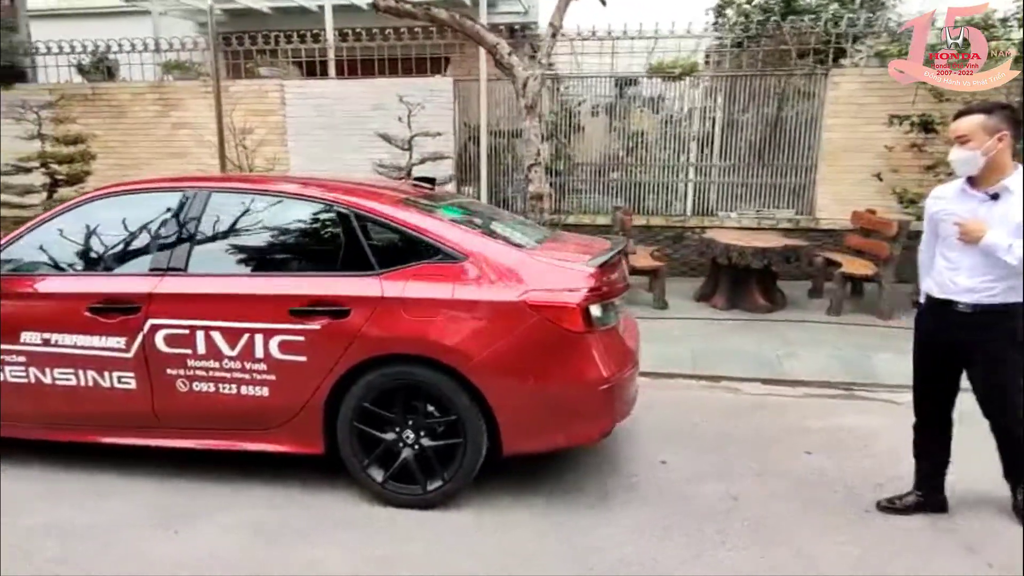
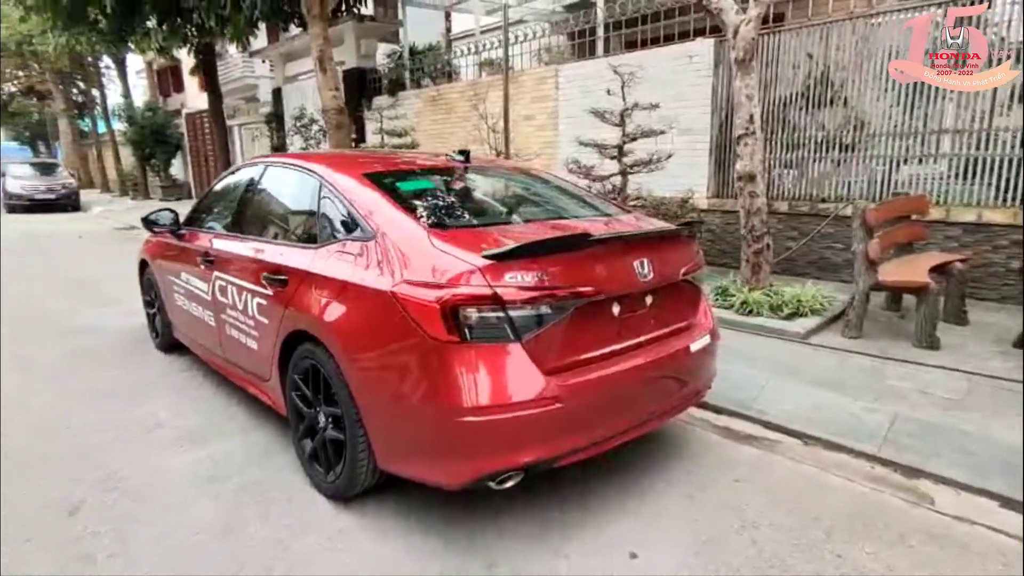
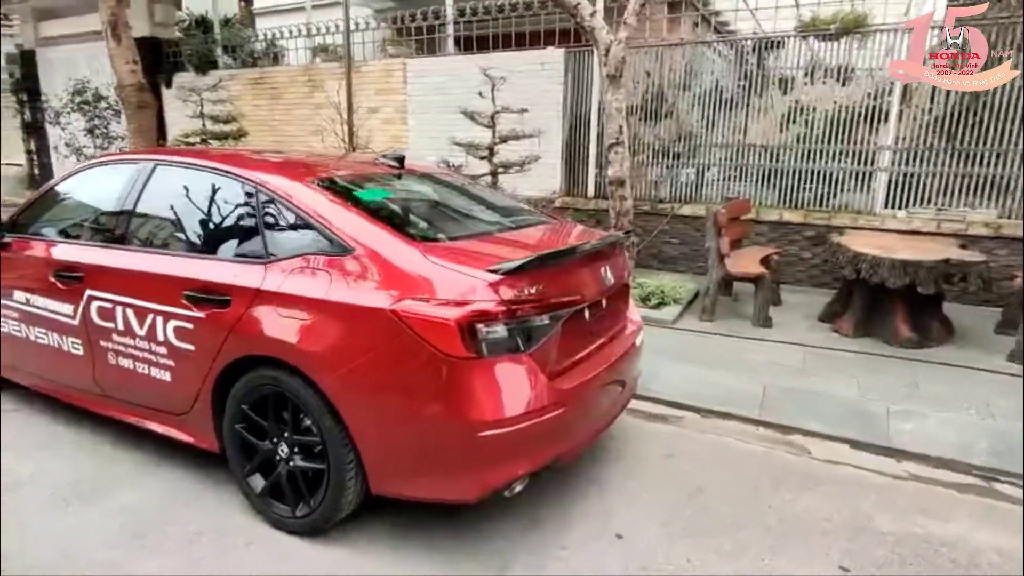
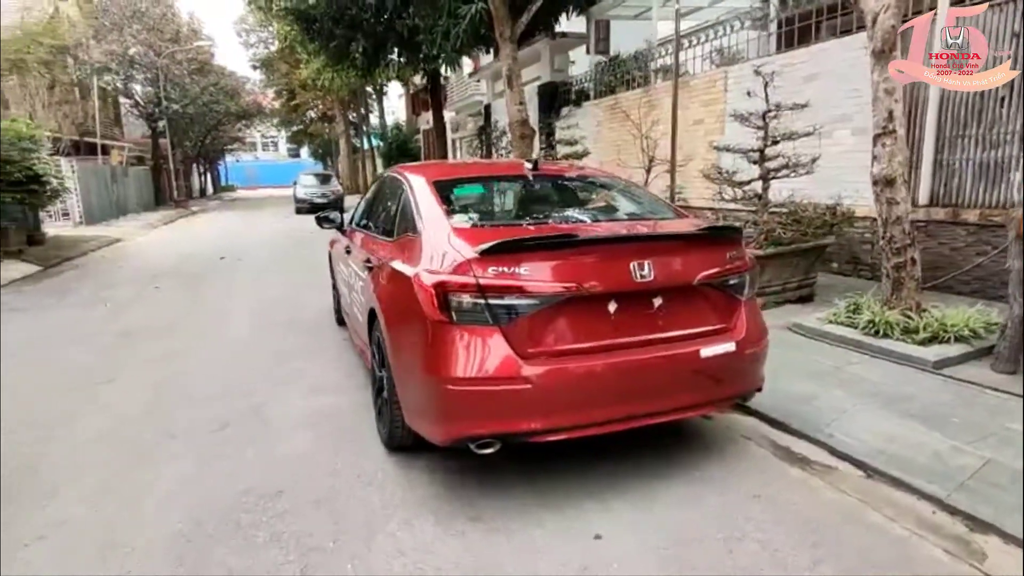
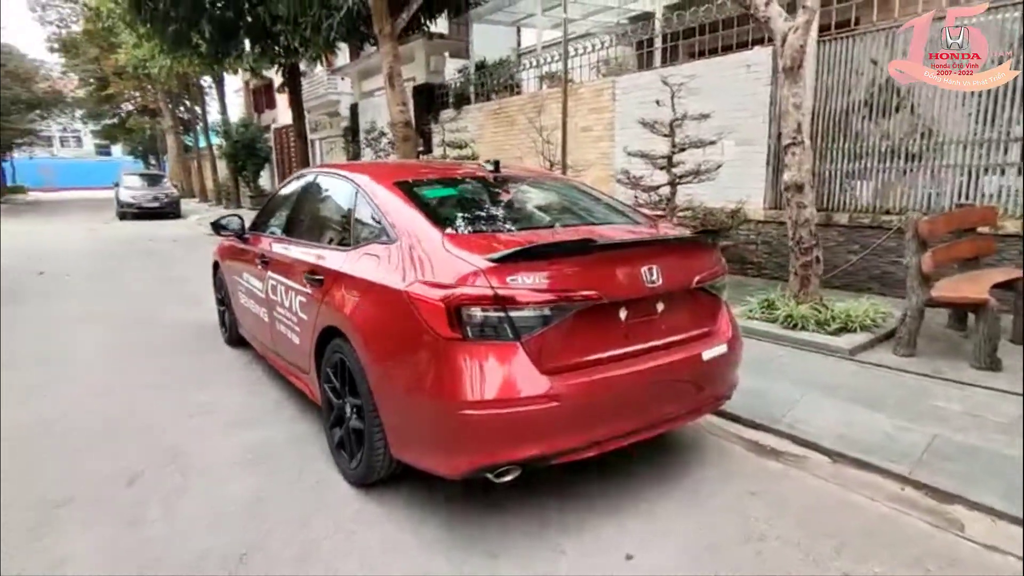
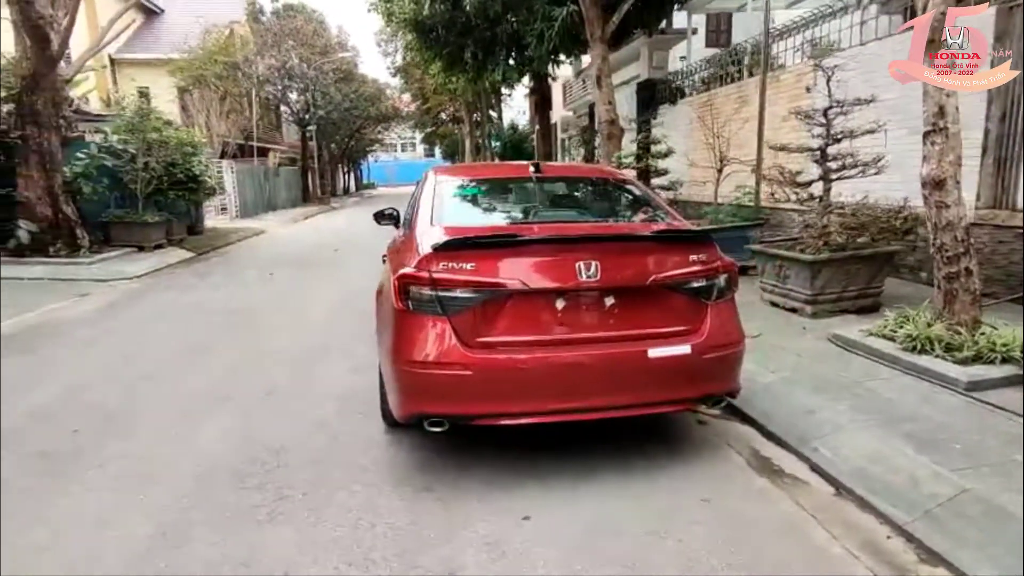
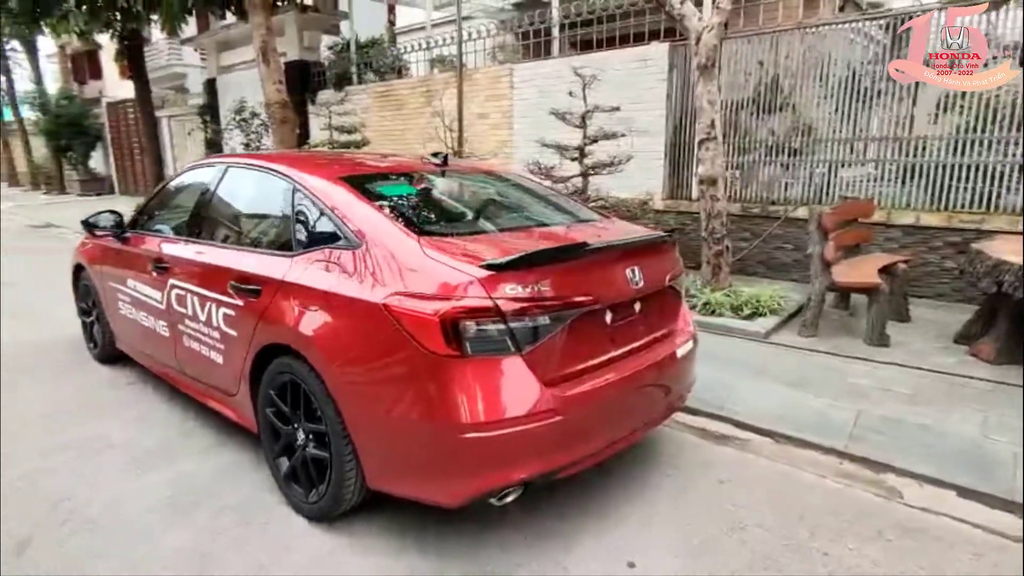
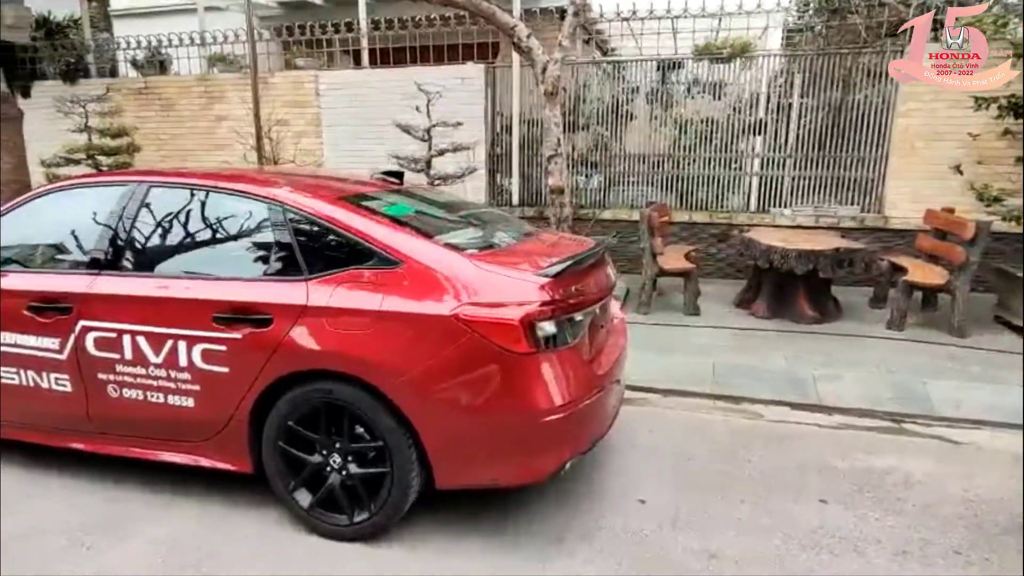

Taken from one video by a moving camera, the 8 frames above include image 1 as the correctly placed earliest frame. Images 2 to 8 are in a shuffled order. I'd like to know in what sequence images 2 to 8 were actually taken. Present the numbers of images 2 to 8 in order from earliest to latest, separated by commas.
8, 3, 7, 2, 5, 4, 6
